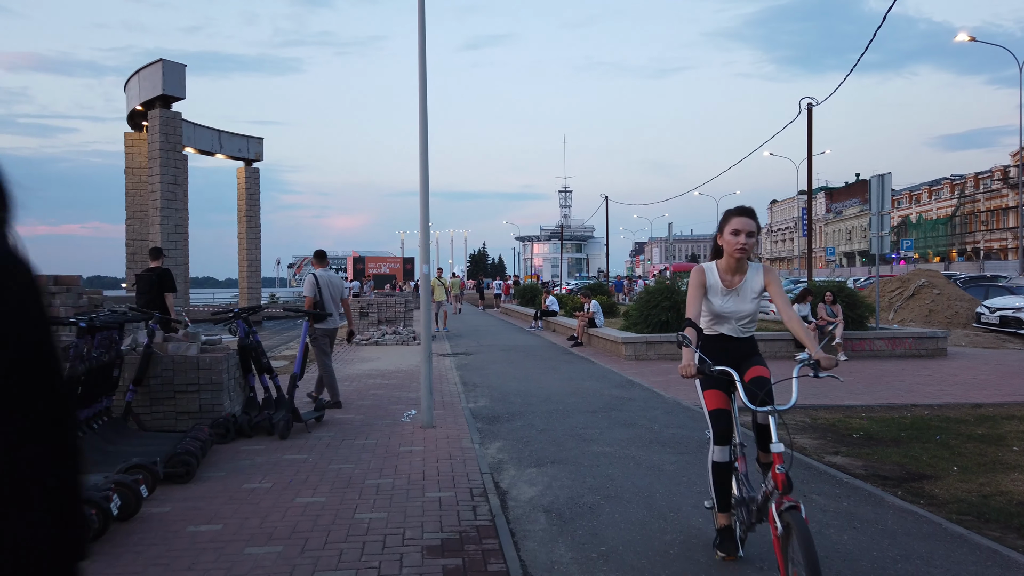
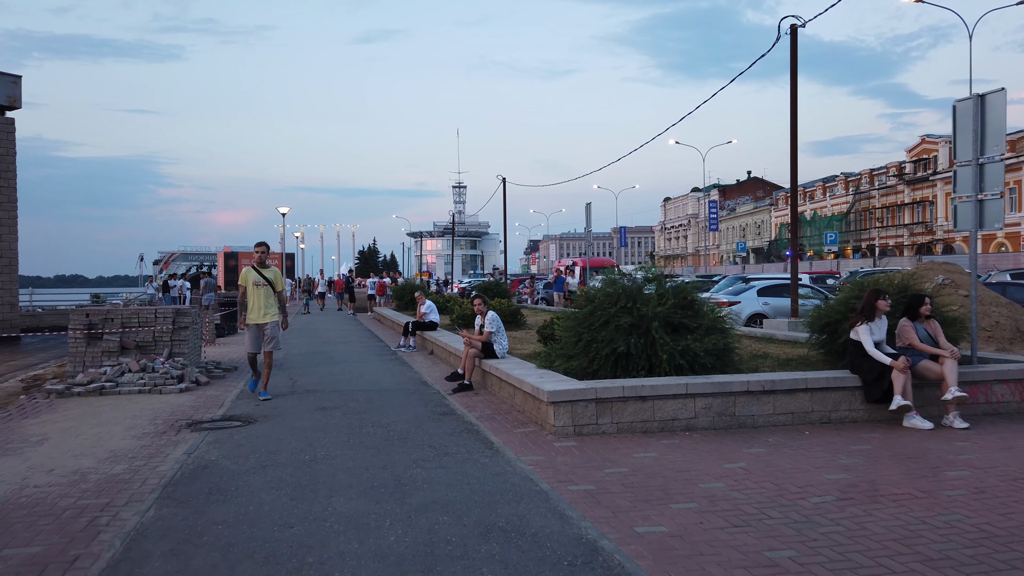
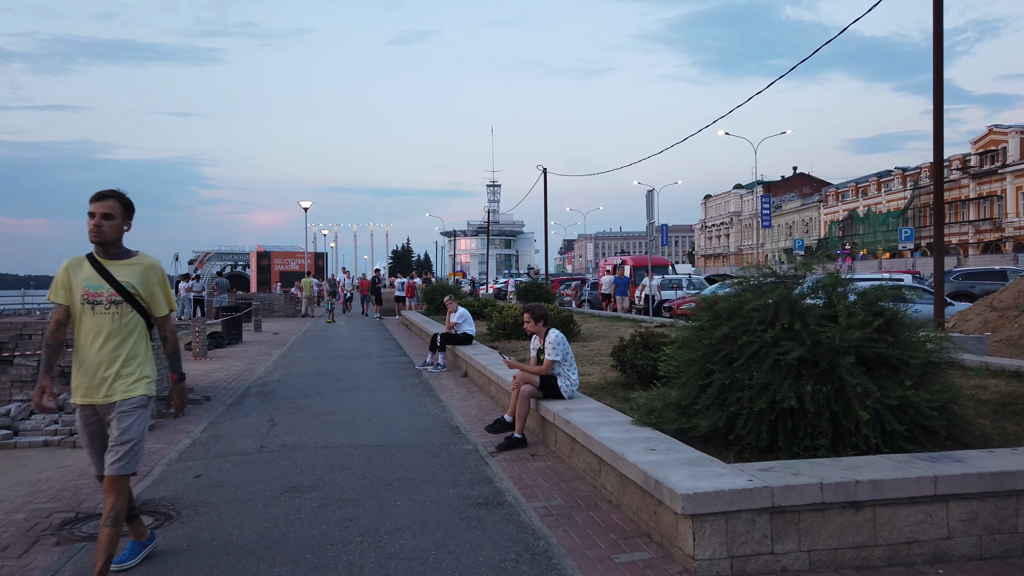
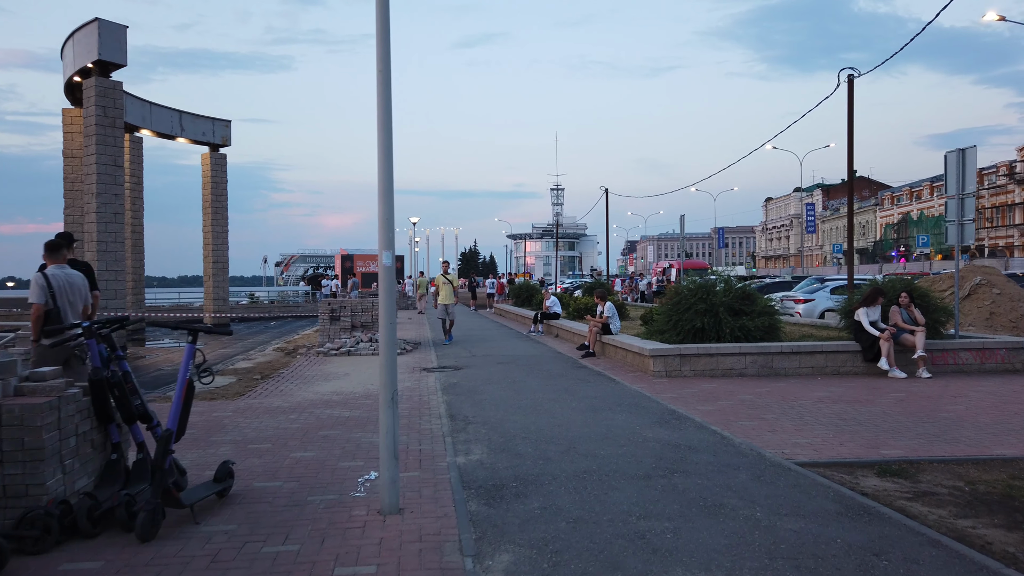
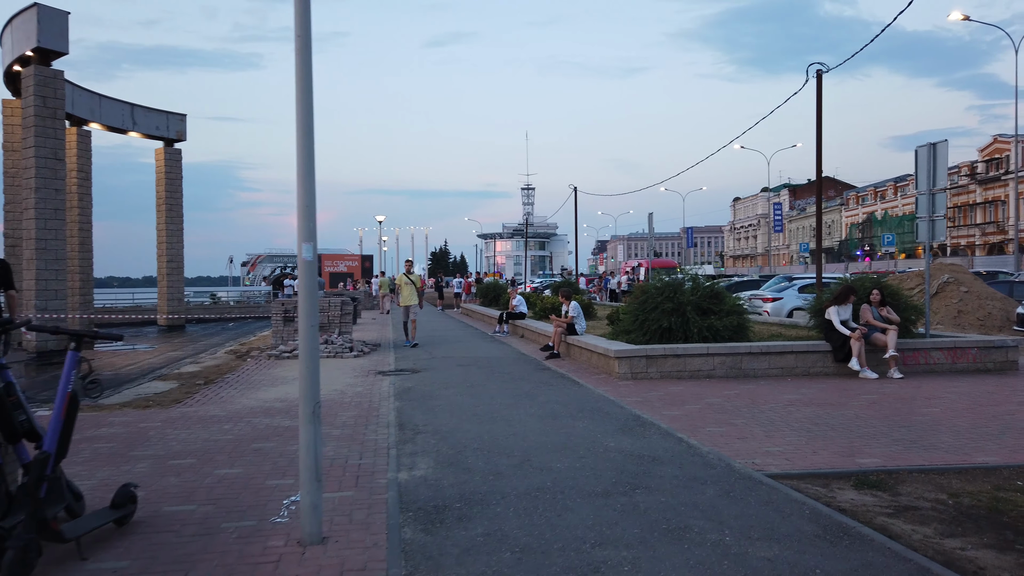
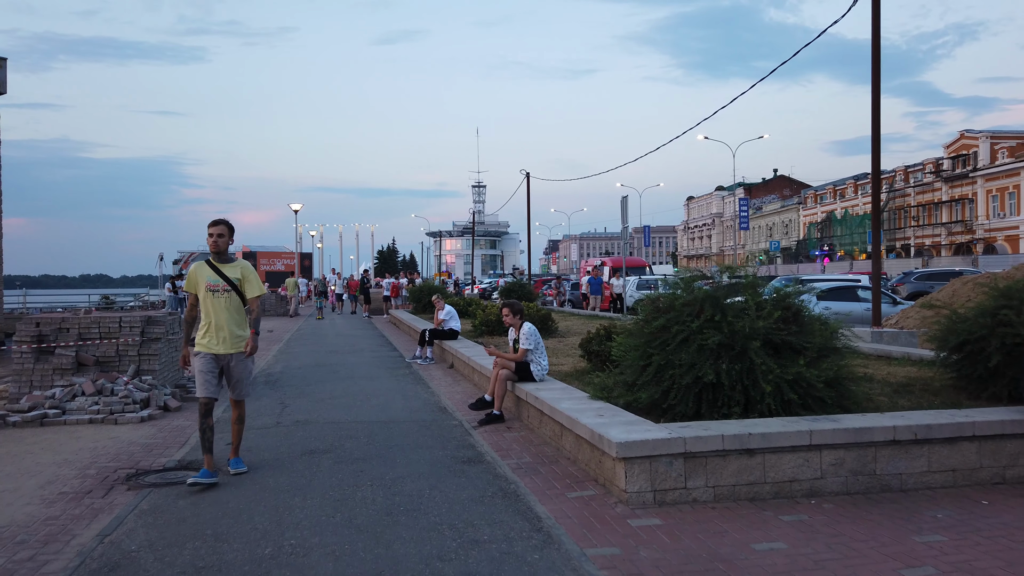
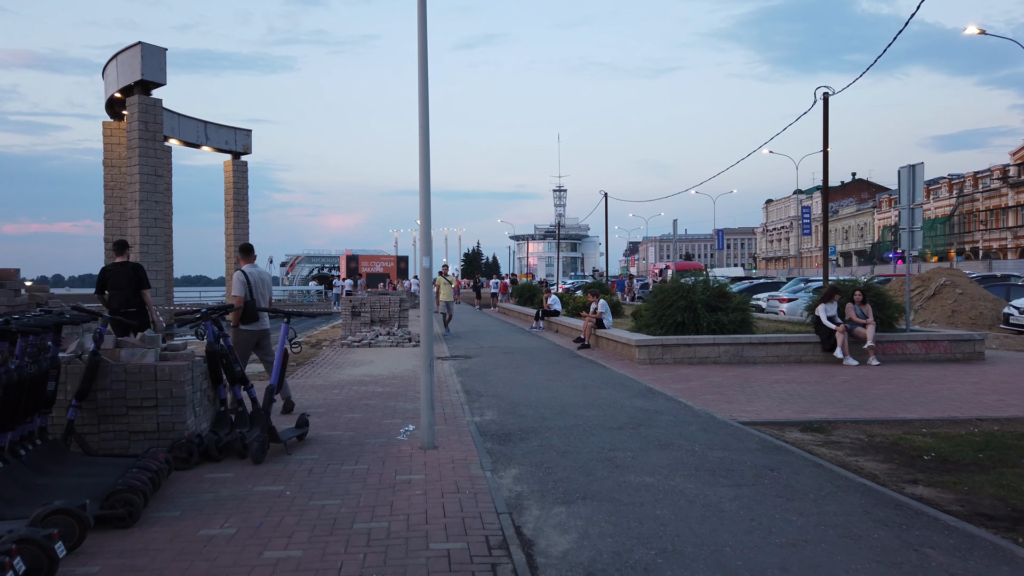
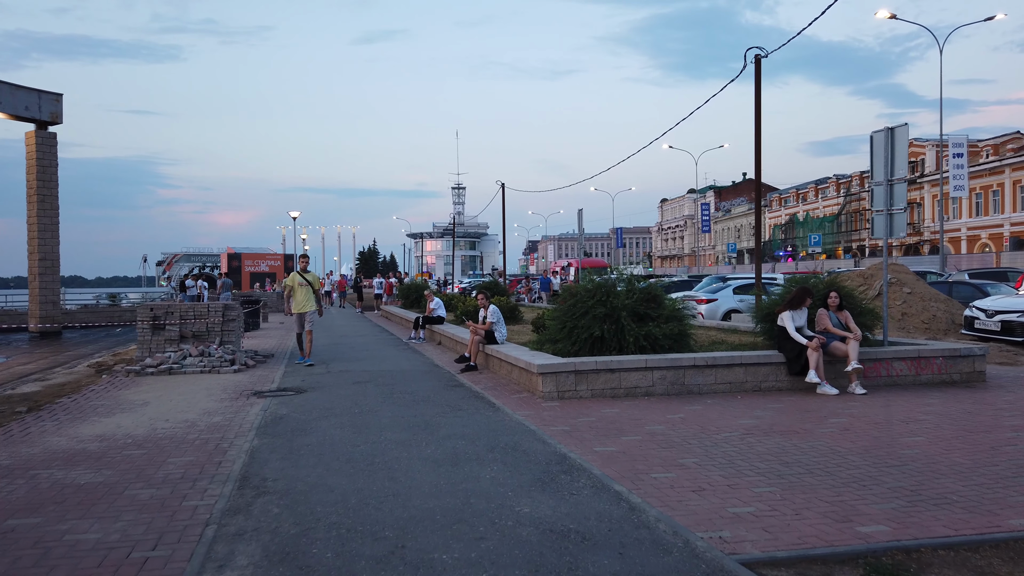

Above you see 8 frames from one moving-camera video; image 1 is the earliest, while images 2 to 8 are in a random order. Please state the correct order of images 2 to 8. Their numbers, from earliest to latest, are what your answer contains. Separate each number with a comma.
7, 4, 5, 8, 2, 6, 3
